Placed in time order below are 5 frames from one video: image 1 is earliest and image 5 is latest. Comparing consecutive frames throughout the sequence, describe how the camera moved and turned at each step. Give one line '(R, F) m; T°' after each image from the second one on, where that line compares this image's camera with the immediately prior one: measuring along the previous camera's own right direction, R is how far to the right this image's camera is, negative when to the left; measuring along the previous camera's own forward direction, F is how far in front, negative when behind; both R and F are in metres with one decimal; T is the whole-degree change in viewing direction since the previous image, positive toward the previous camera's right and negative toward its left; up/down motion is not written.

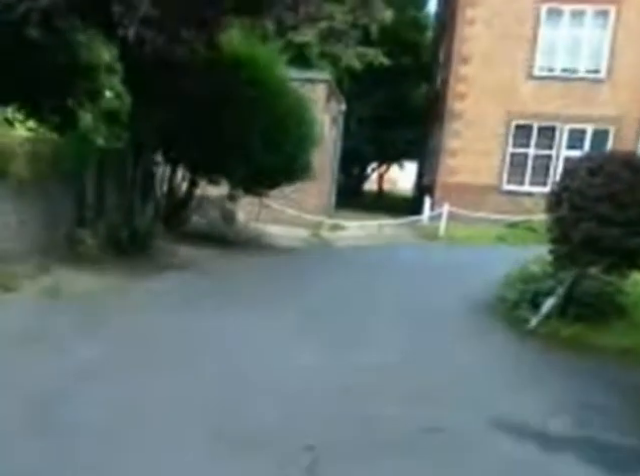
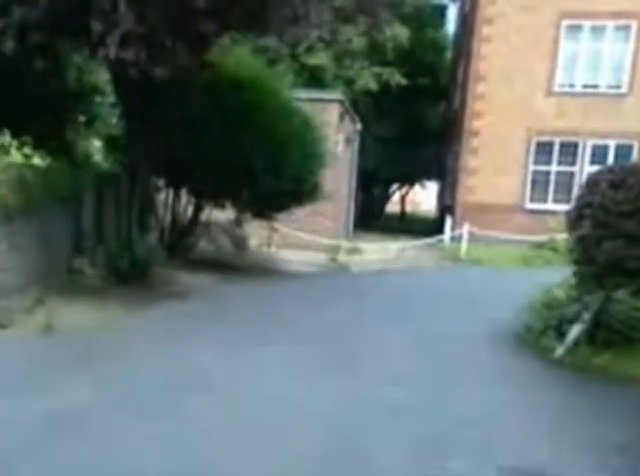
(+0.1, +0.4) m; -2°
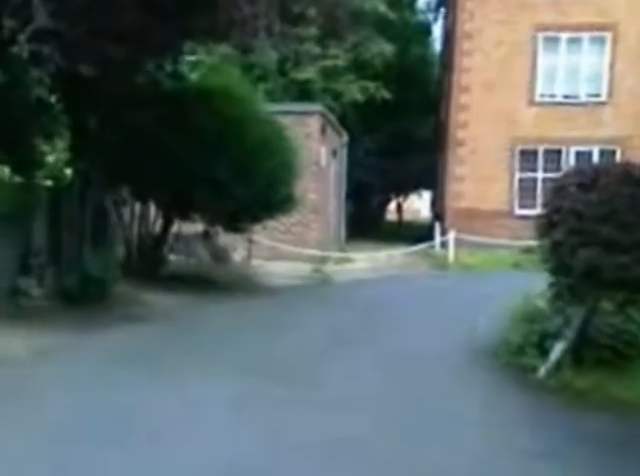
(+0.1, +0.4) m; +1°
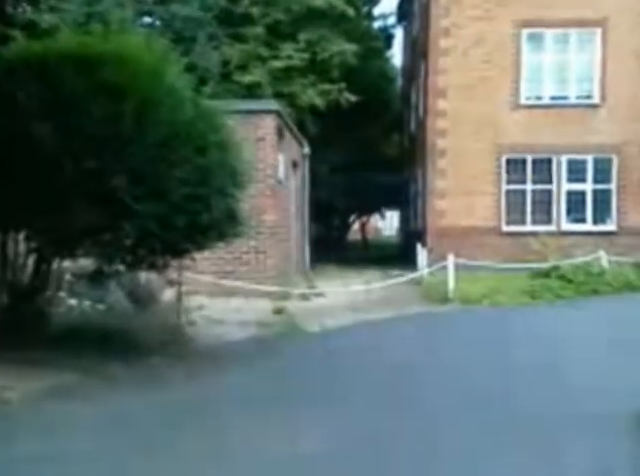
(-0.1, +4.1) m; +3°
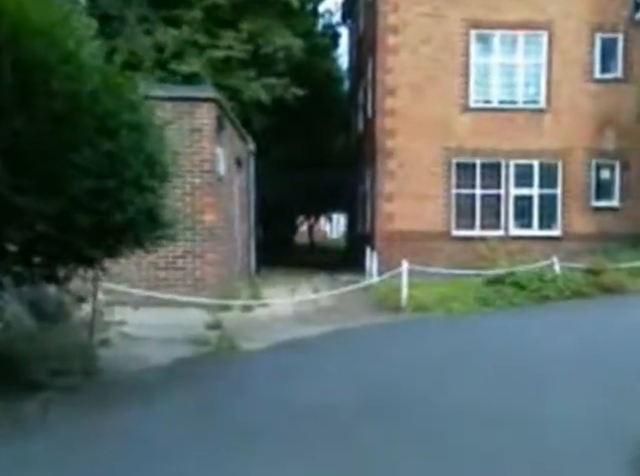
(0.0, +1.3) m; +4°
